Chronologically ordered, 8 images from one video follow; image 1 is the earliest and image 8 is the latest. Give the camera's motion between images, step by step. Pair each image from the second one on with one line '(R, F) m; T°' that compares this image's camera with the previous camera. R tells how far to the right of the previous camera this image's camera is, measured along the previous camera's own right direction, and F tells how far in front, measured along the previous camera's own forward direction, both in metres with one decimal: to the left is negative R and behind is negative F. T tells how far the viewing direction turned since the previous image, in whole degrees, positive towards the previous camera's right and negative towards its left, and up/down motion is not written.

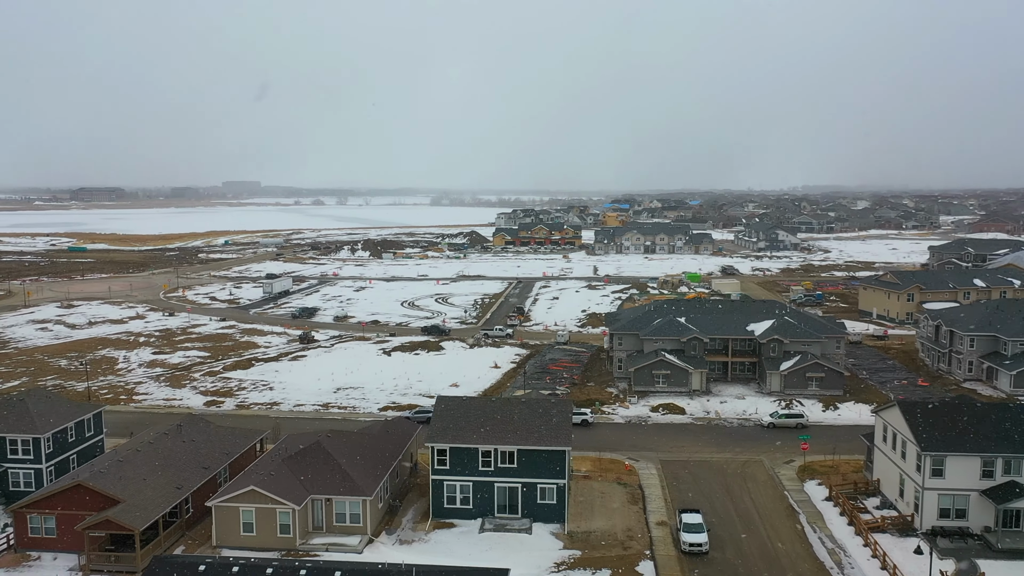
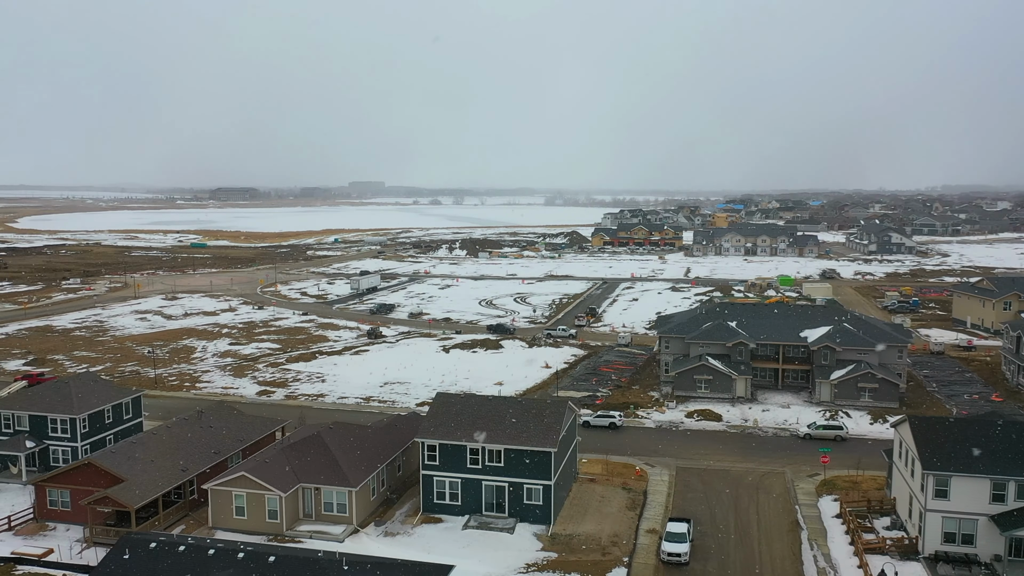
(+3.4, +0.2) m; -8°
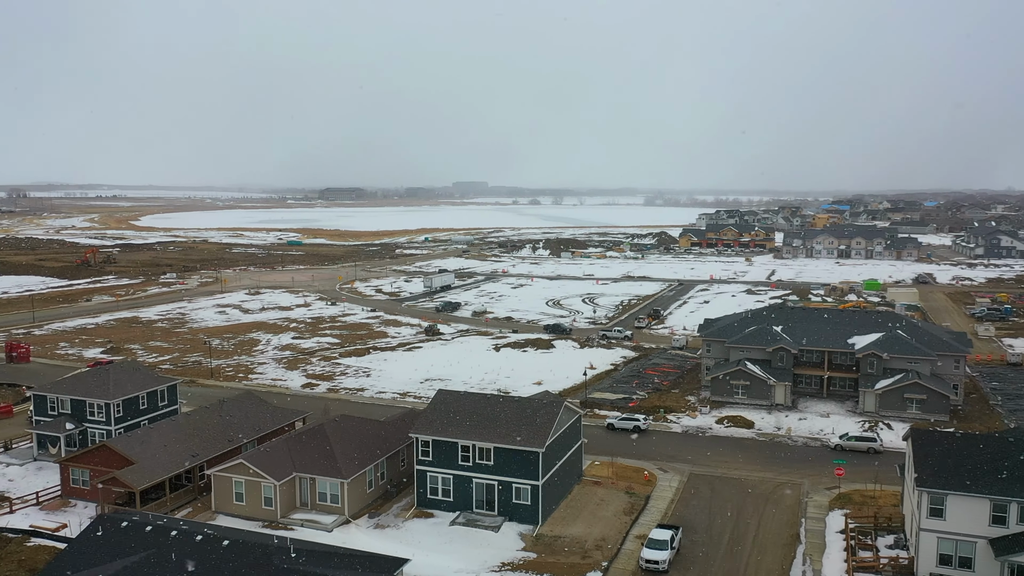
(+2.9, +0.2) m; -7°
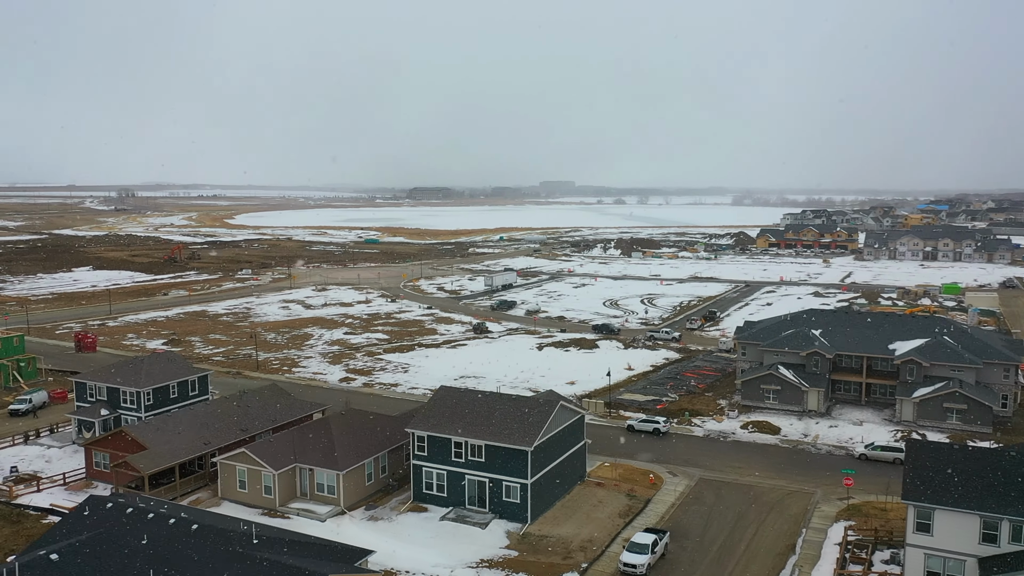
(+2.5, +0.1) m; -6°
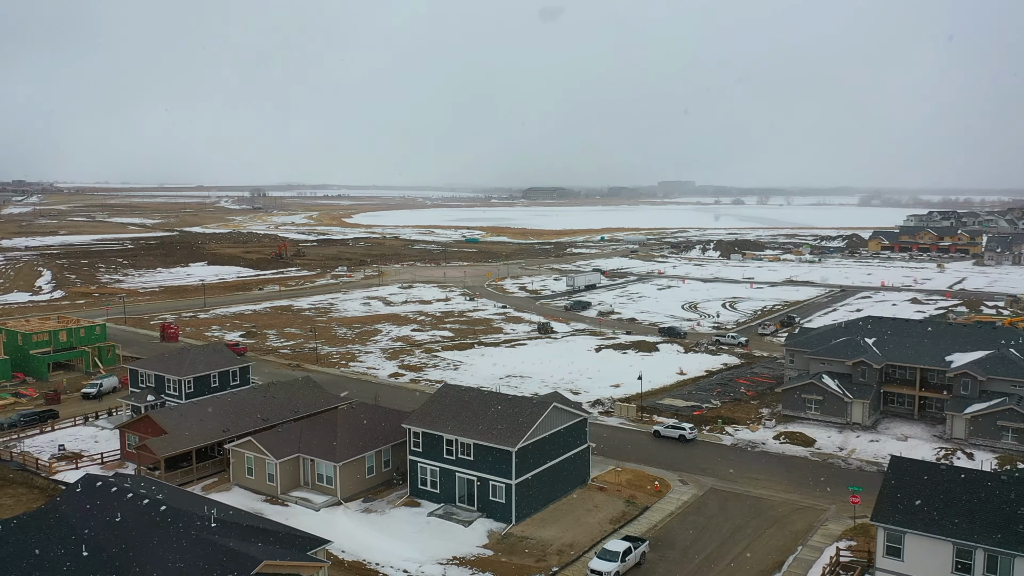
(+3.4, +0.3) m; -8°
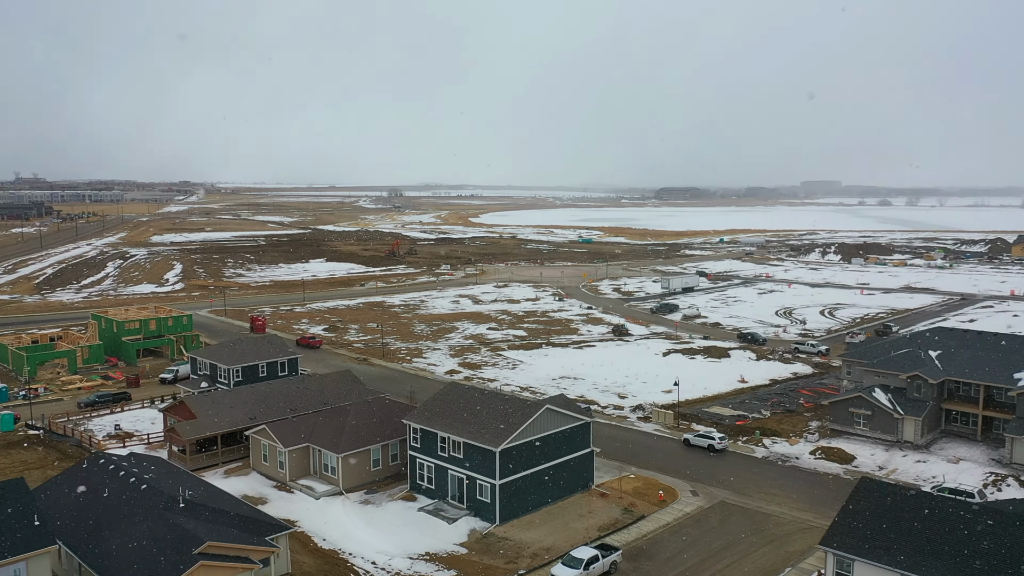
(+3.8, +0.3) m; -9°
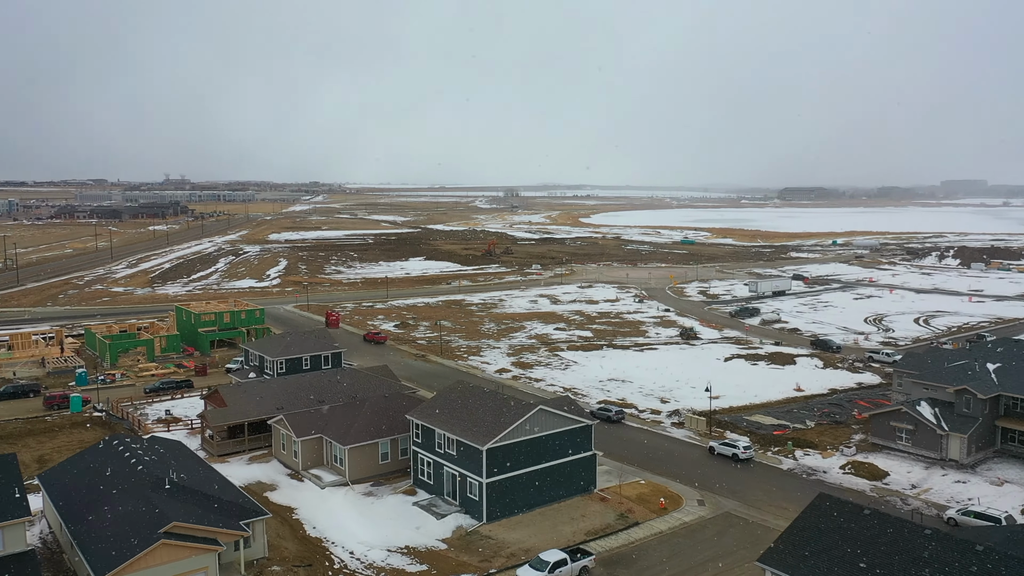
(+3.3, +0.2) m; -8°
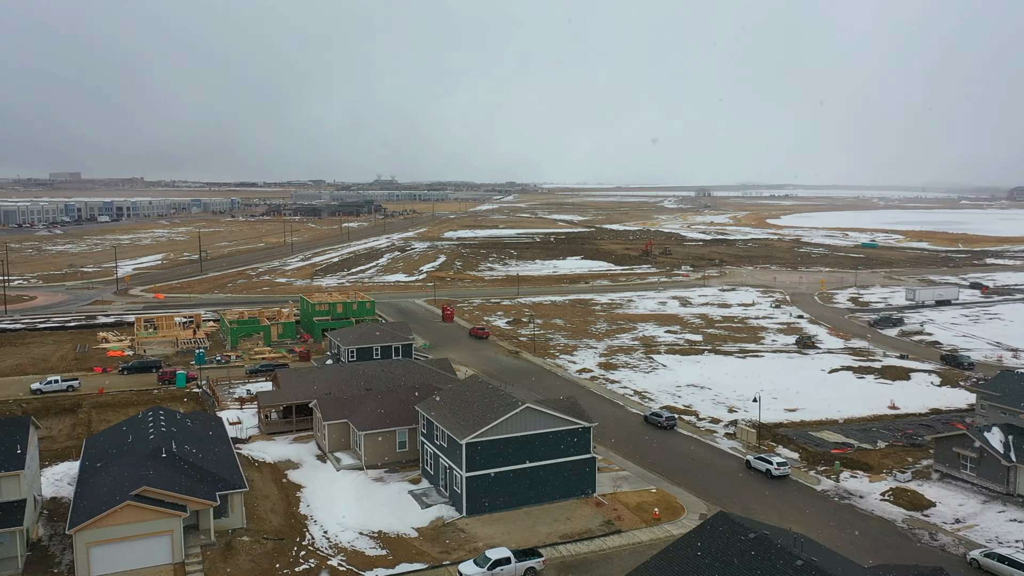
(+5.4, +0.6) m; -13°
